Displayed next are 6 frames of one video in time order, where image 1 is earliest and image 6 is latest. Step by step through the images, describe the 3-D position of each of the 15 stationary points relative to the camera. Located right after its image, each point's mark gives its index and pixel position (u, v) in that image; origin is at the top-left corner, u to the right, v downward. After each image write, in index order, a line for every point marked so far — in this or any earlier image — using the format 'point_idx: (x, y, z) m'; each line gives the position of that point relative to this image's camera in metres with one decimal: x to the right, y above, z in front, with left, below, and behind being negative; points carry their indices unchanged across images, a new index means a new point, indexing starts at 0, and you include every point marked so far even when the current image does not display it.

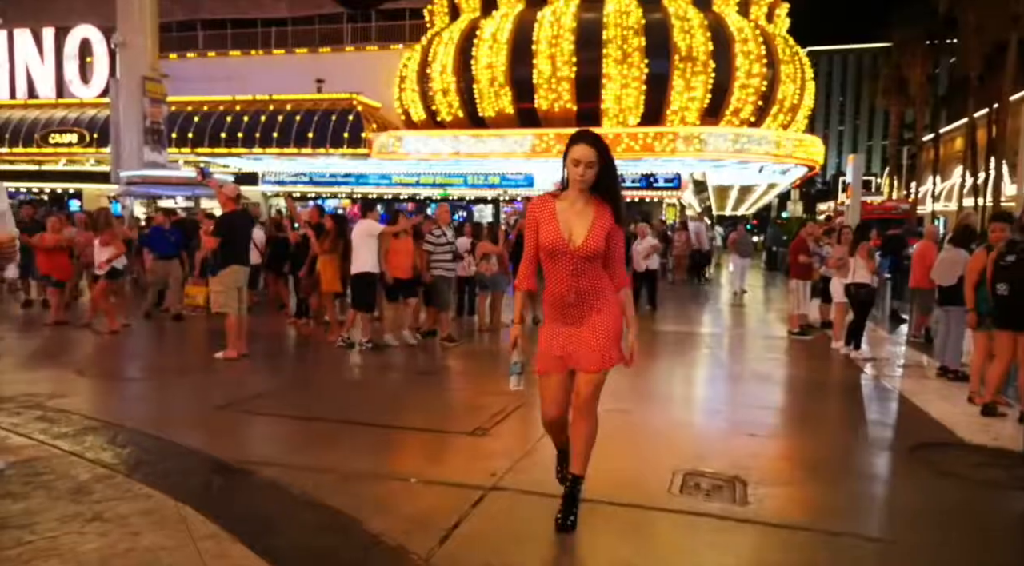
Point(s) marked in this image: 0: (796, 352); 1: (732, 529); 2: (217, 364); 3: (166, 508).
0: (+4.2, -1.0, +11.3) m
1: (+1.2, -1.3, +4.1) m
2: (-3.4, -0.9, +9.0) m
3: (-1.7, -1.1, +3.9) m
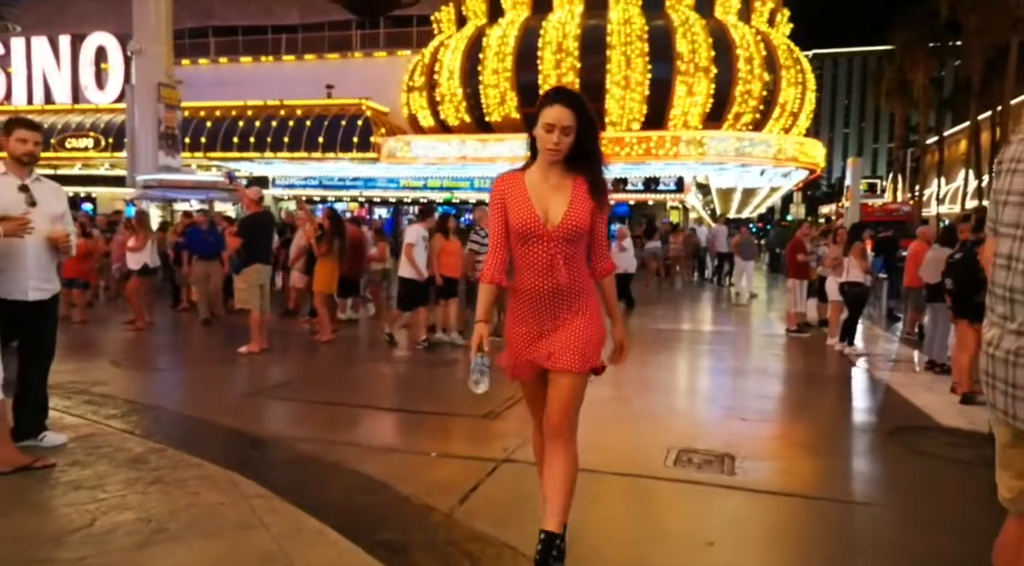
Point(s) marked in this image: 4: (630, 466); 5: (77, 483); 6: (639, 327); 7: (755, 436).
0: (+4.3, -1.0, +11.8) m
1: (+1.2, -1.2, +4.5) m
2: (-3.3, -0.9, +9.6) m
3: (-1.7, -1.1, +4.4) m
4: (+0.8, -1.2, +5.2) m
5: (-2.3, -1.1, +4.3) m
6: (+2.3, -0.8, +13.5) m
7: (+2.1, -1.2, +6.4) m
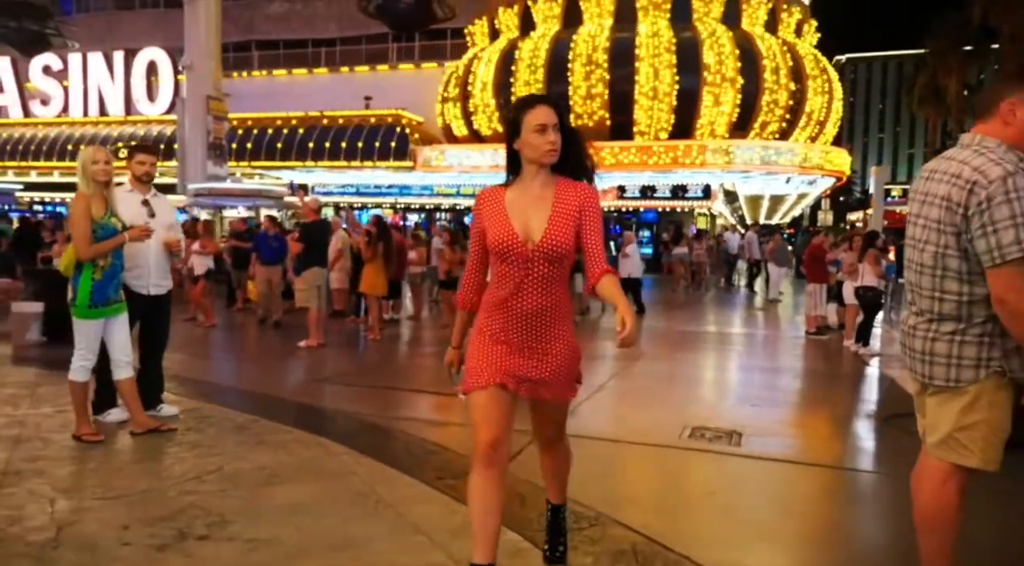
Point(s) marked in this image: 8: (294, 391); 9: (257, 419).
0: (+4.8, -1.0, +12.5) m
1: (+1.5, -1.2, +5.4) m
2: (-2.9, -0.9, +10.6) m
3: (-1.4, -1.1, +5.3) m
4: (+1.1, -1.2, +6.0) m
5: (-2.1, -1.1, +5.2) m
6: (+2.9, -0.8, +14.3) m
7: (+2.5, -1.3, +7.2) m
8: (-2.1, -1.1, +7.6) m
9: (-1.9, -1.0, +5.9) m
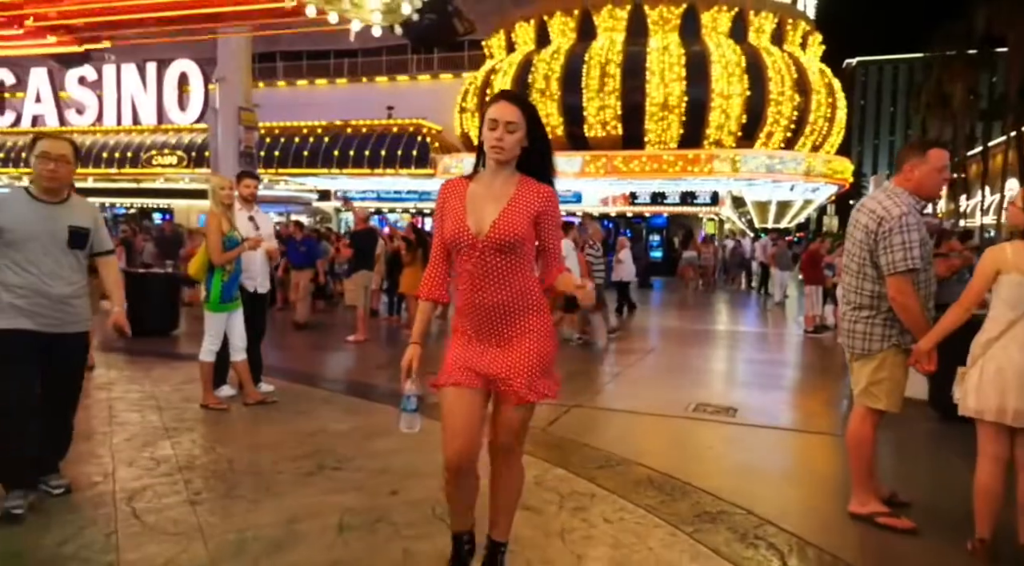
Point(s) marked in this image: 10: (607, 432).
0: (+5.2, -1.1, +13.7) m
1: (+1.8, -1.2, +6.6) m
2: (-2.5, -0.9, +11.9) m
3: (-1.1, -1.1, +6.6) m
4: (+1.4, -1.2, +7.3) m
5: (-1.8, -1.1, +6.5) m
6: (+3.3, -0.9, +15.6) m
7: (+2.8, -1.3, +8.4) m
8: (-1.8, -1.1, +8.9) m
9: (-1.6, -1.1, +7.2) m
10: (+0.7, -1.2, +6.1) m
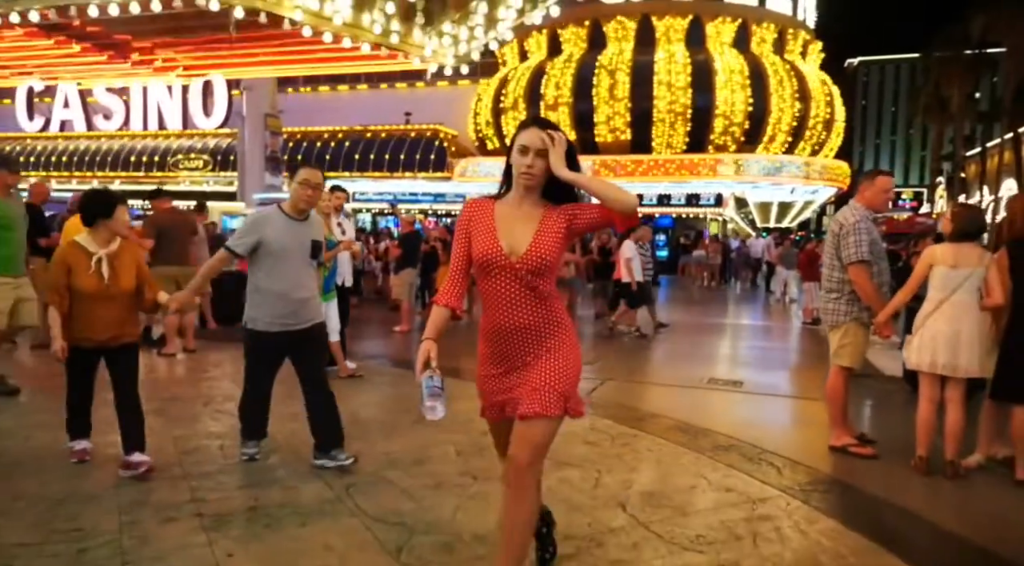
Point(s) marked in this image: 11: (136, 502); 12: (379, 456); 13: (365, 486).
0: (+5.7, -1.0, +15.1) m
1: (+2.3, -1.2, +8.1) m
2: (-2.0, -0.9, +13.3) m
3: (-0.6, -1.0, +8.1) m
4: (+1.9, -1.1, +8.7) m
5: (-1.3, -1.0, +8.0) m
6: (+3.8, -0.8, +17.0) m
7: (+3.3, -1.2, +9.9) m
8: (-1.3, -1.0, +10.3) m
9: (-1.1, -1.0, +8.7) m
10: (+1.2, -1.1, +7.5) m
11: (-2.0, -1.1, +4.1) m
12: (-0.9, -1.1, +5.1) m
13: (-0.8, -1.2, +4.4) m
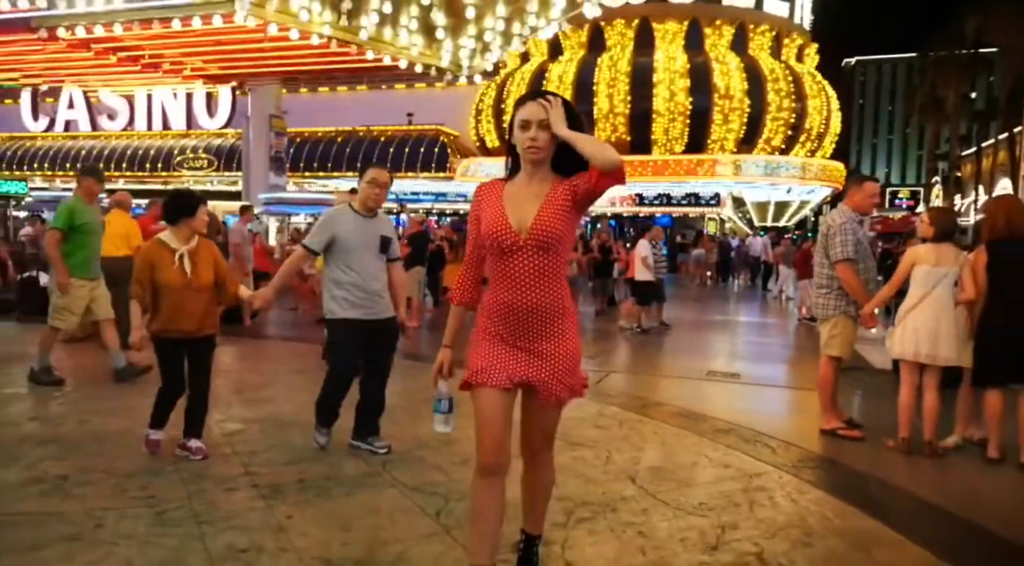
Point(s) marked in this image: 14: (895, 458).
0: (+5.8, -1.0, +15.6) m
1: (+2.4, -1.1, +8.5) m
2: (-1.9, -0.8, +13.8) m
3: (-0.5, -1.0, +8.5) m
4: (+2.0, -1.1, +9.2) m
5: (-1.2, -1.0, +8.4) m
6: (+3.9, -0.8, +17.4) m
7: (+3.4, -1.2, +10.3) m
8: (-1.2, -1.0, +10.8) m
9: (-1.0, -1.0, +9.1) m
10: (+1.3, -1.1, +8.0) m
11: (-1.8, -1.1, +4.5) m
12: (-0.7, -1.1, +5.6) m
13: (-0.7, -1.1, +4.9) m
14: (+2.6, -1.2, +5.4) m
